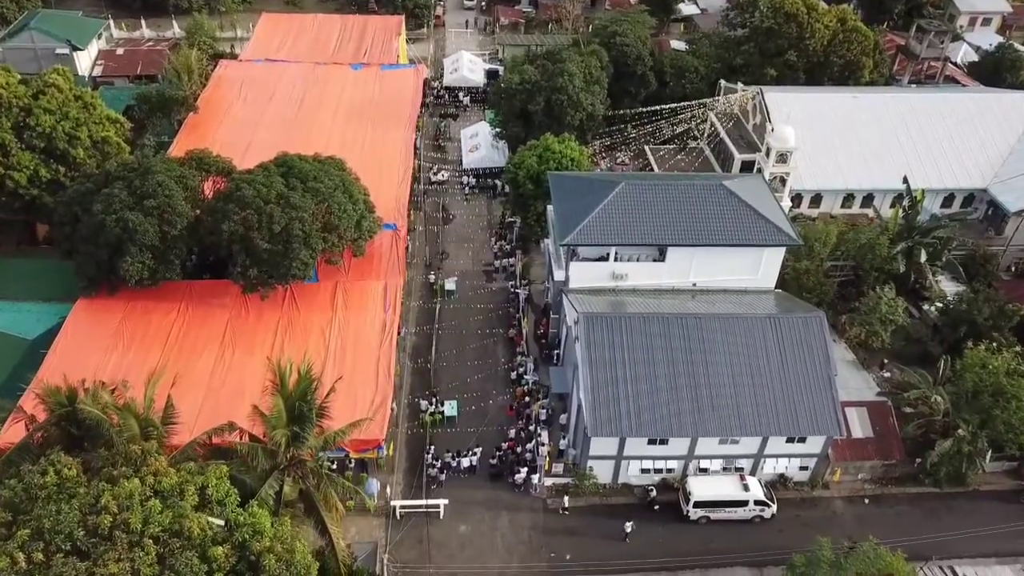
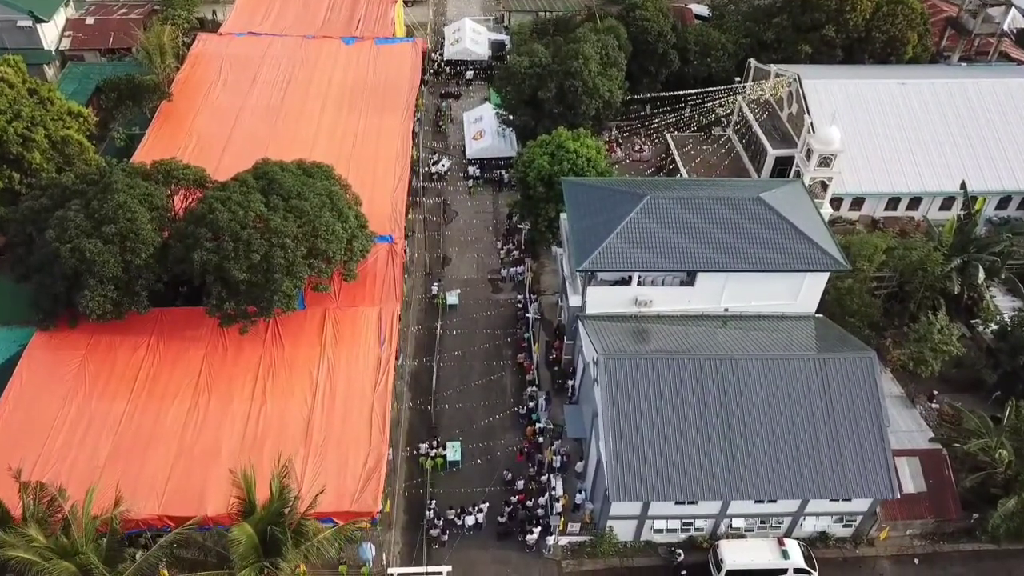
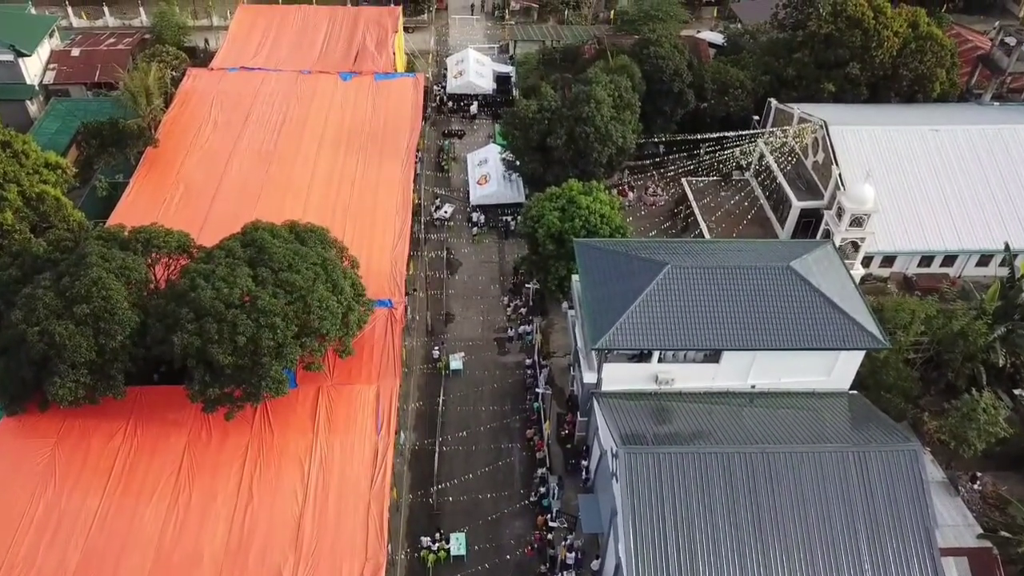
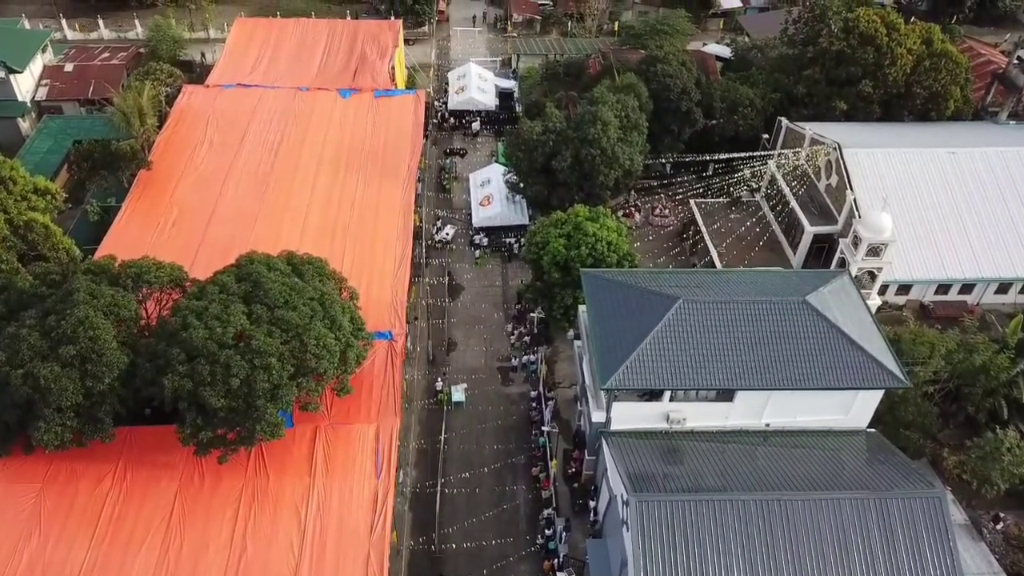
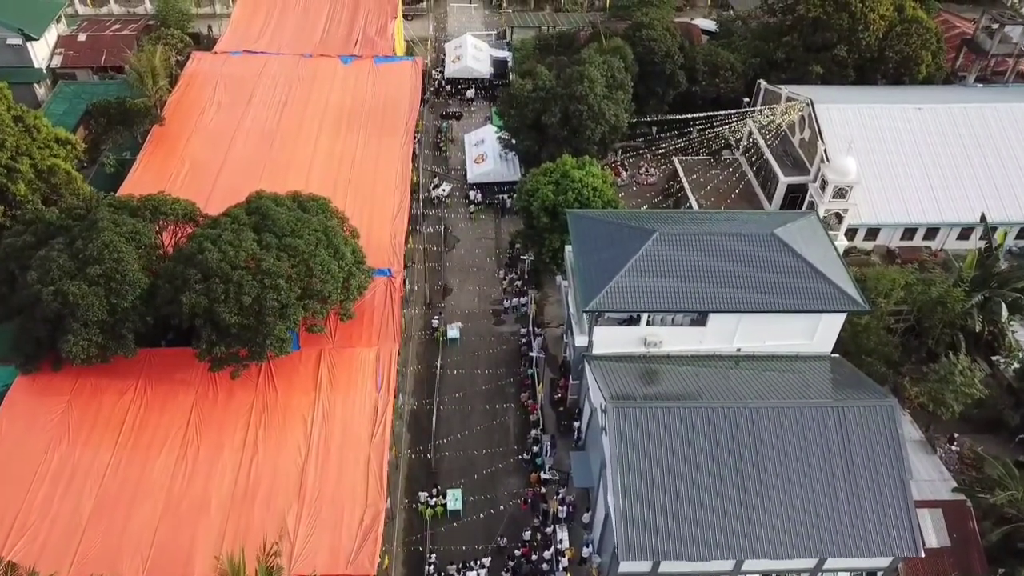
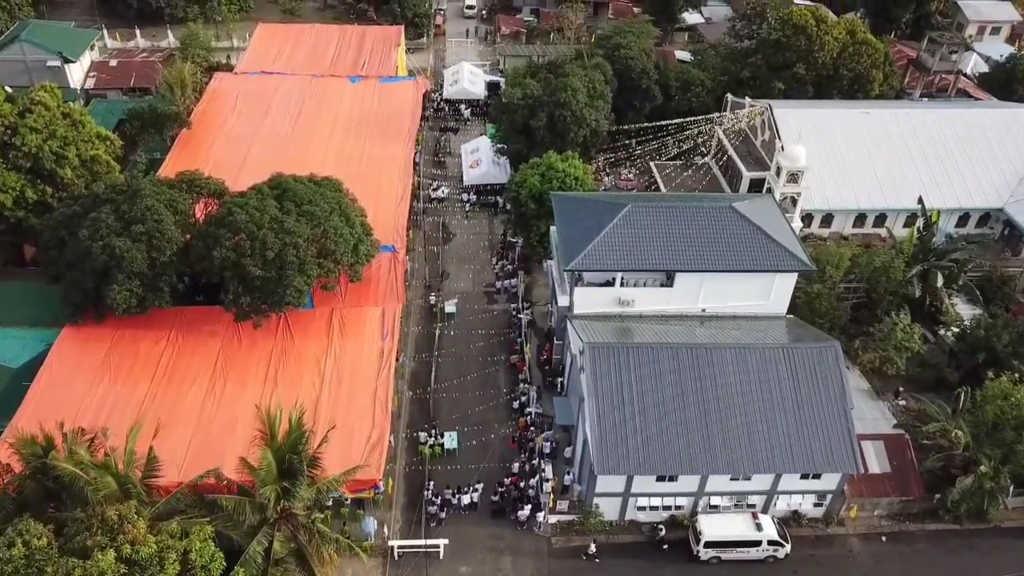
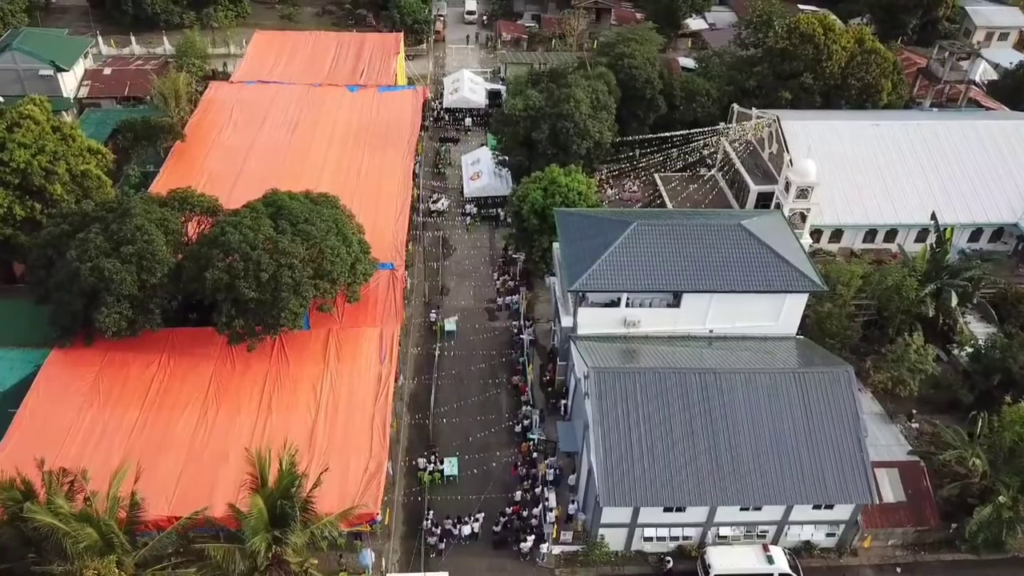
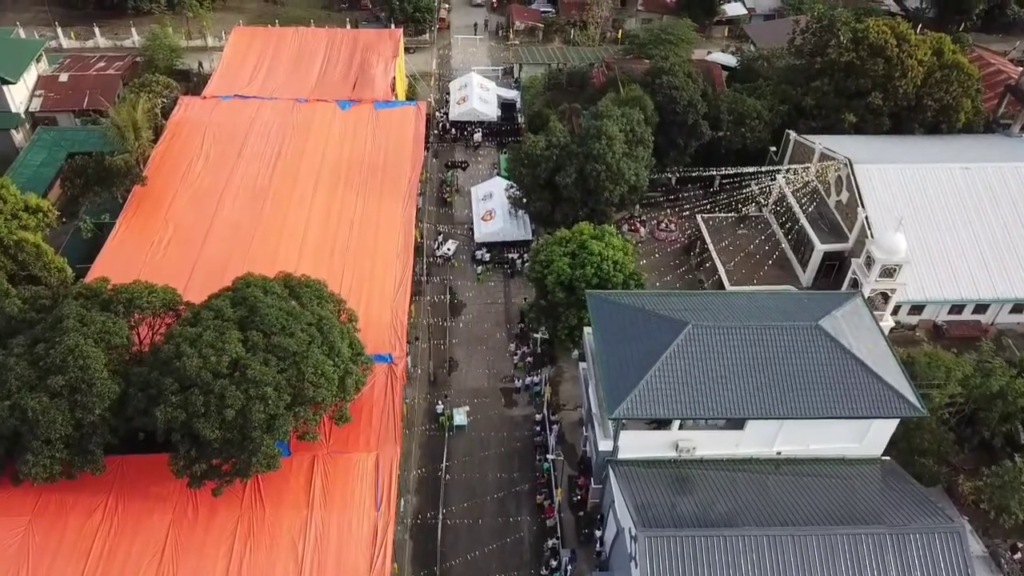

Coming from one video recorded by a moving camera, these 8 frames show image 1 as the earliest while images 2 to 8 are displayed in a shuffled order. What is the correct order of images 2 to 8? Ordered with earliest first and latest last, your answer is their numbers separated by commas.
6, 7, 2, 5, 3, 4, 8
